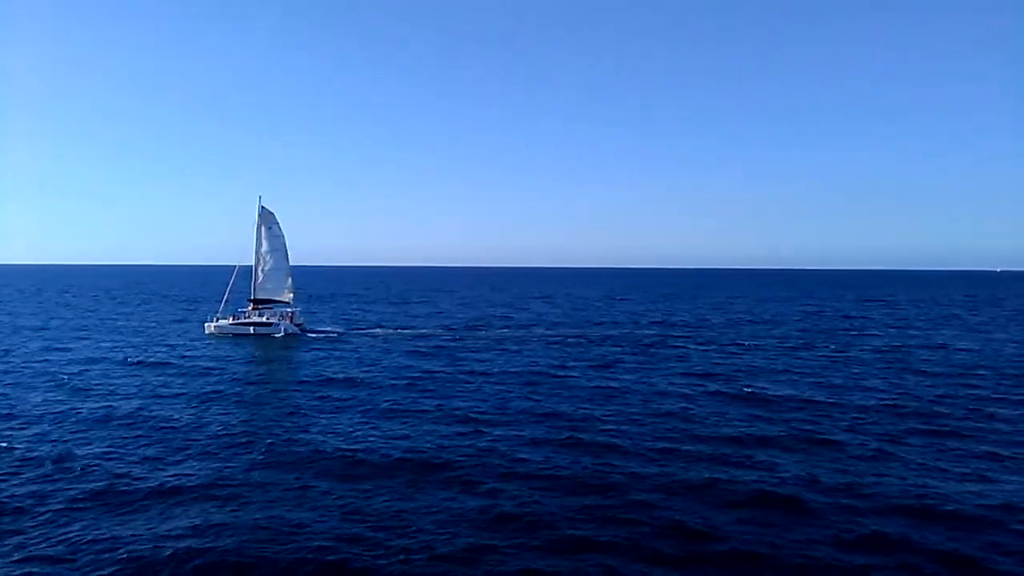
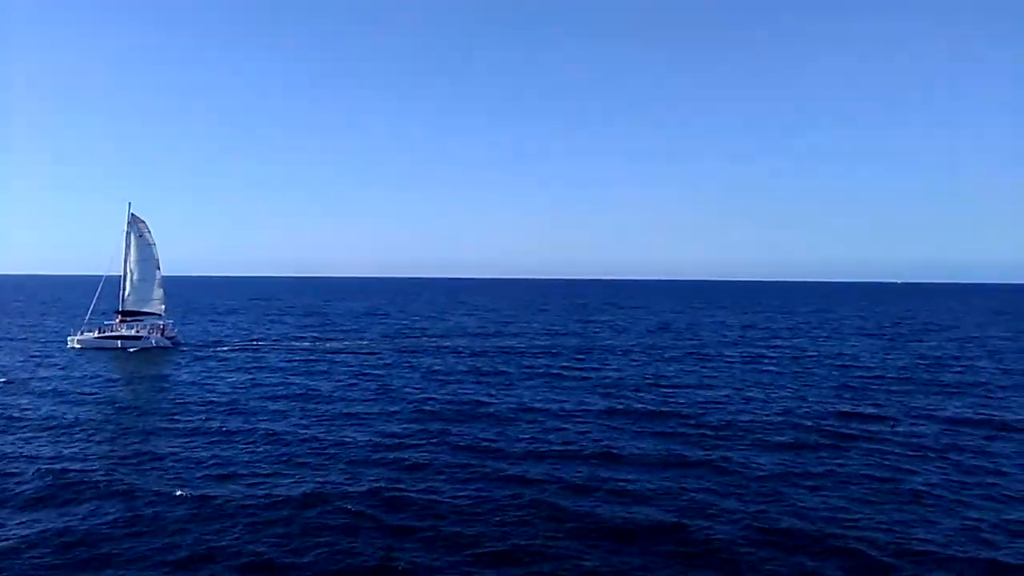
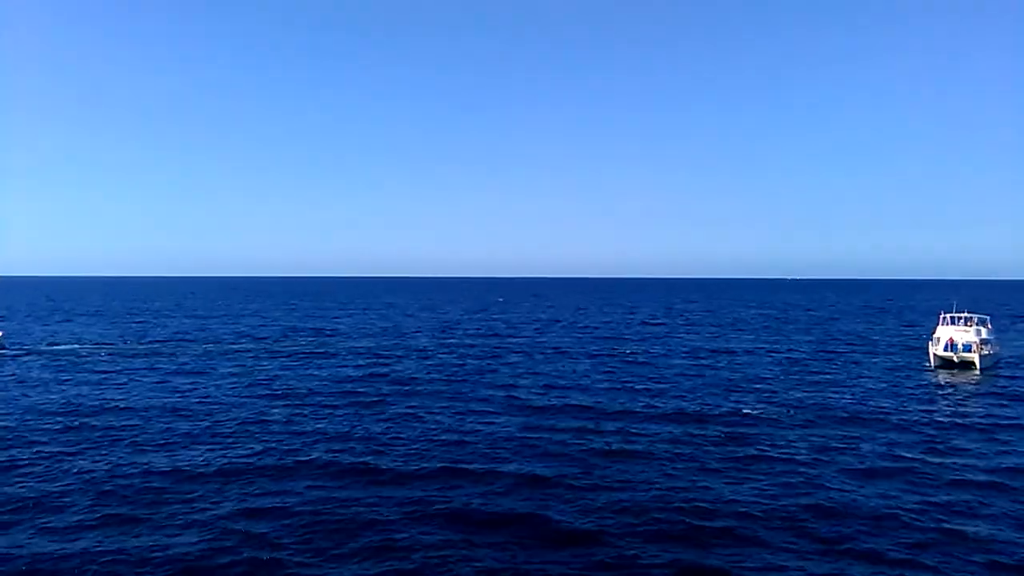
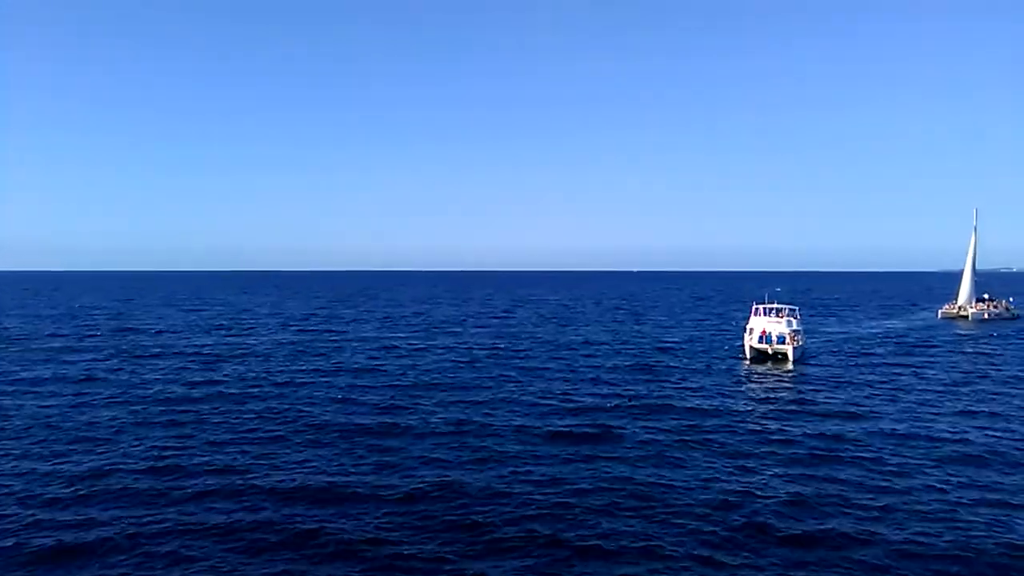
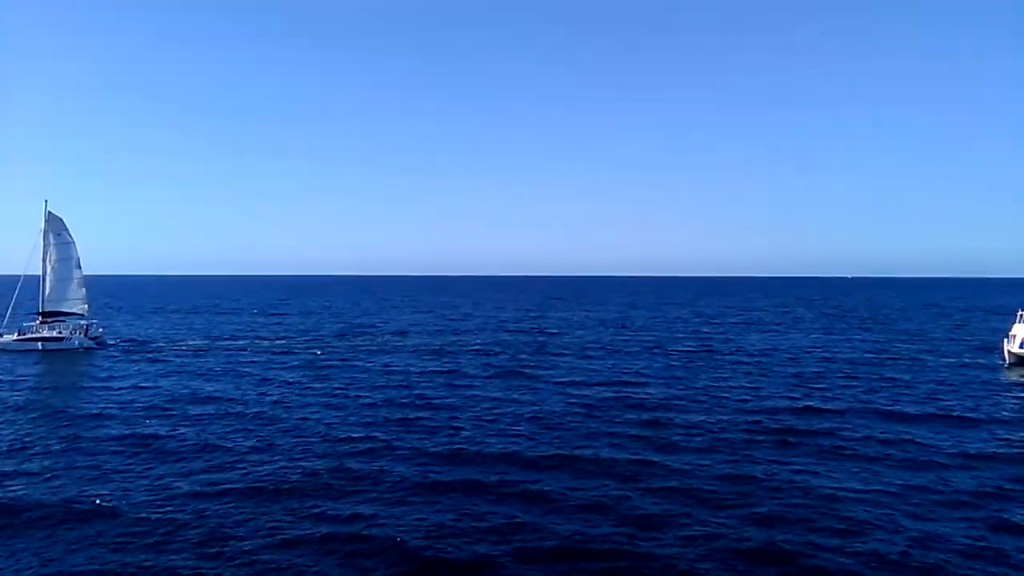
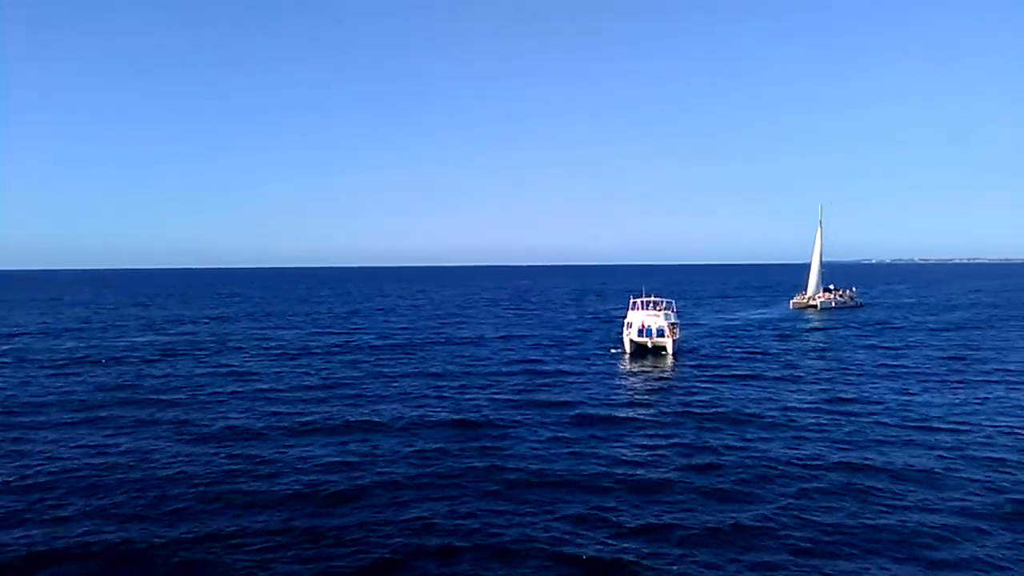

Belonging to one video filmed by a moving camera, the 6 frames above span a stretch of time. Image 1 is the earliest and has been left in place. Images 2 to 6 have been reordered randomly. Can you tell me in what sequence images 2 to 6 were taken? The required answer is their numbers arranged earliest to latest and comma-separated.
2, 5, 3, 4, 6
